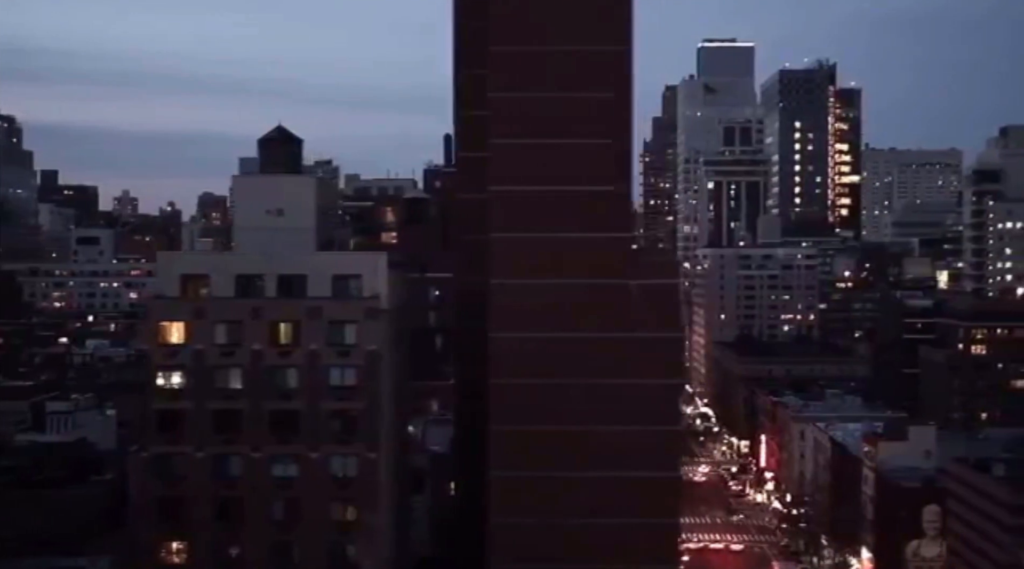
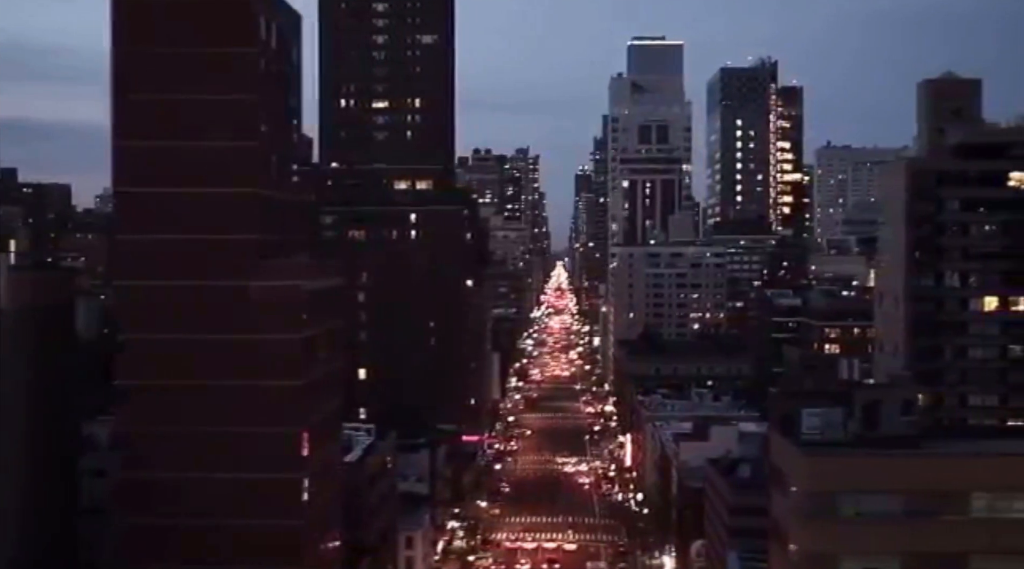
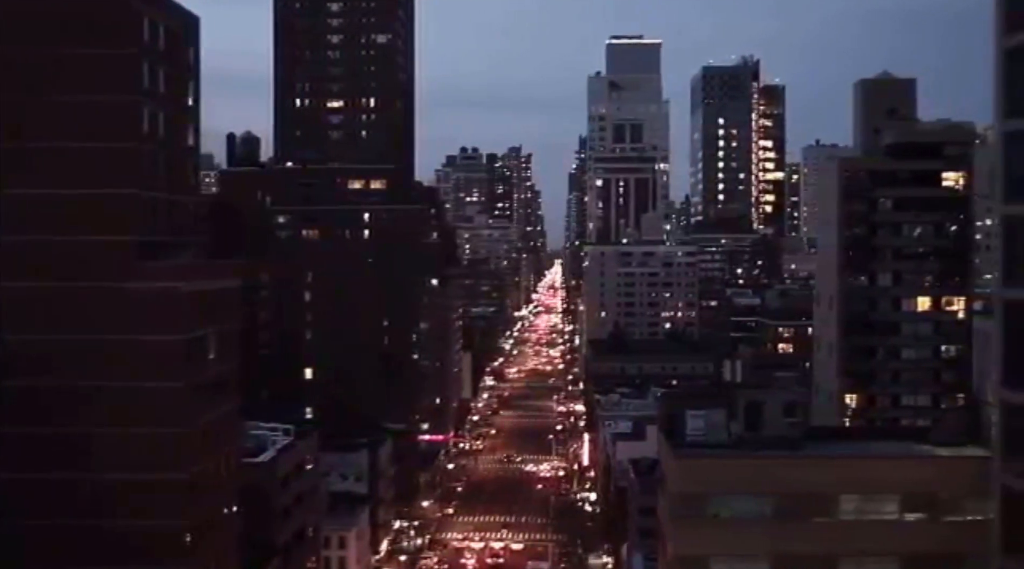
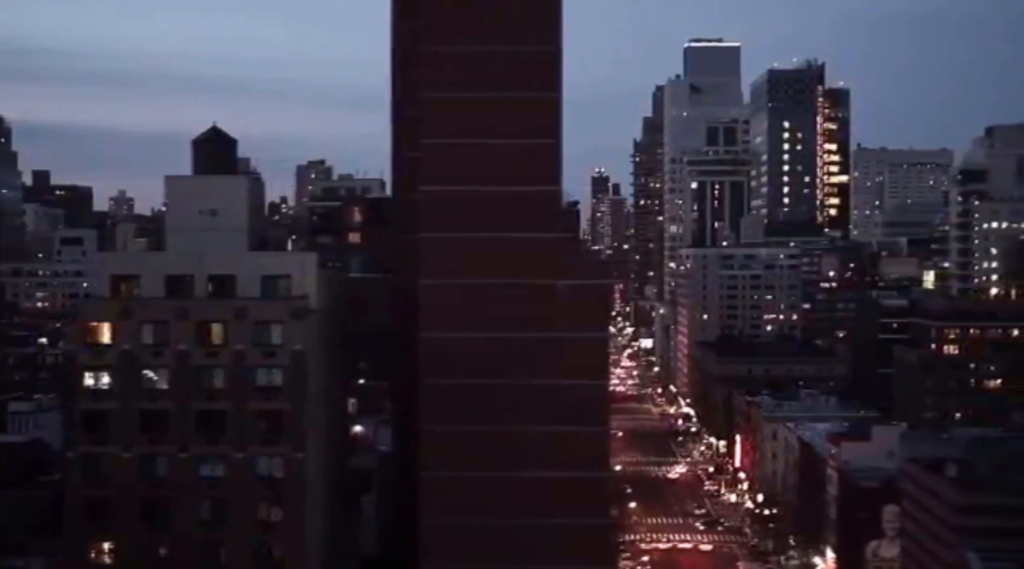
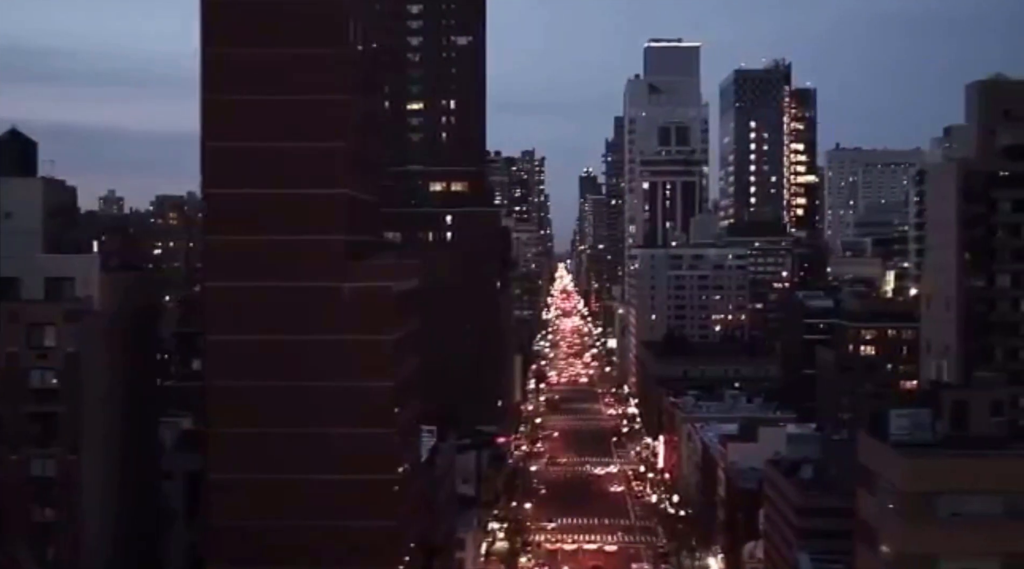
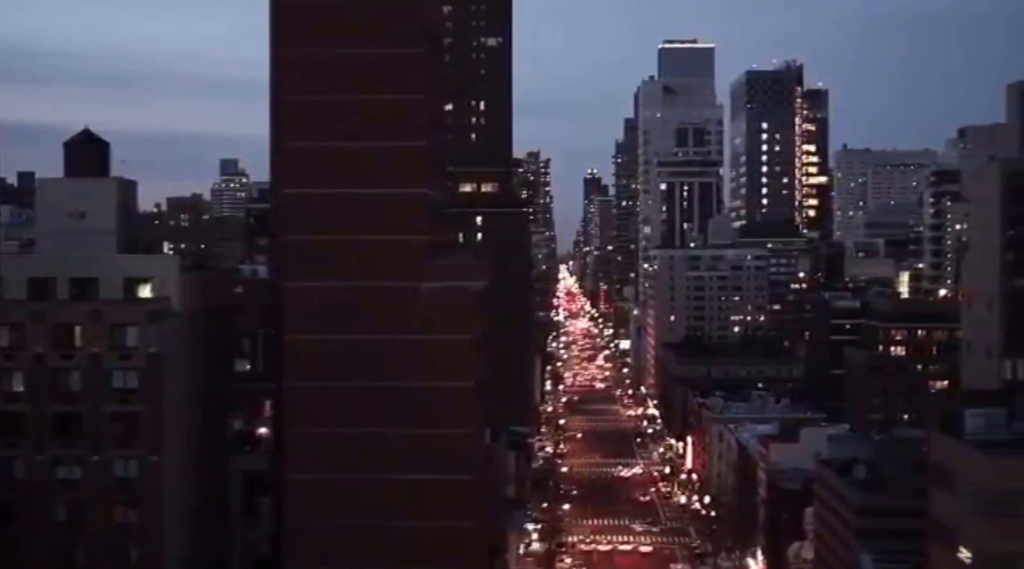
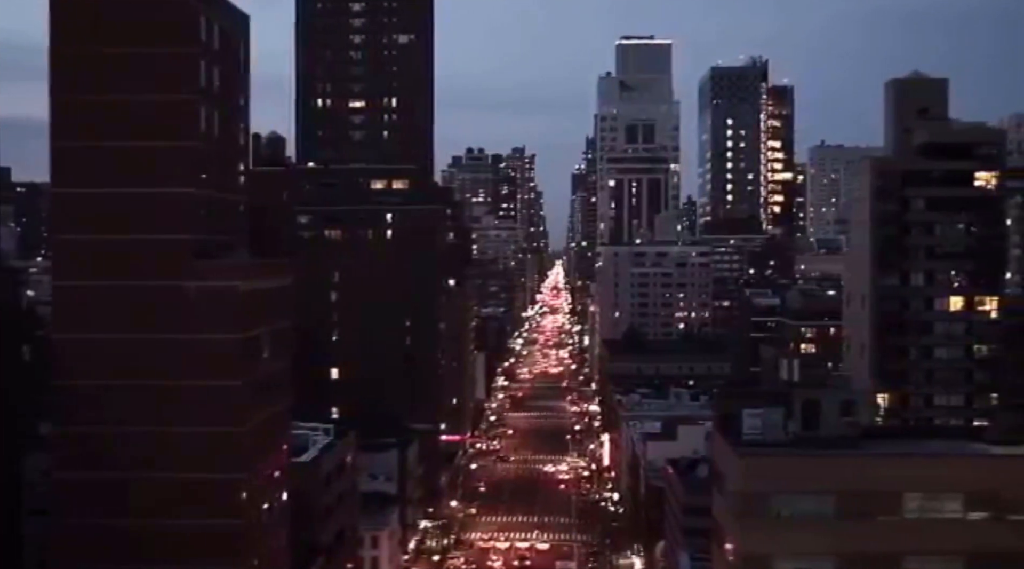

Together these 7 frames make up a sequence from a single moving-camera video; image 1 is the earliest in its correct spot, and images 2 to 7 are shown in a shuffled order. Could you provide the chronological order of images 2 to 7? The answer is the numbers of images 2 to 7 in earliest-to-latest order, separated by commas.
4, 6, 5, 2, 7, 3
